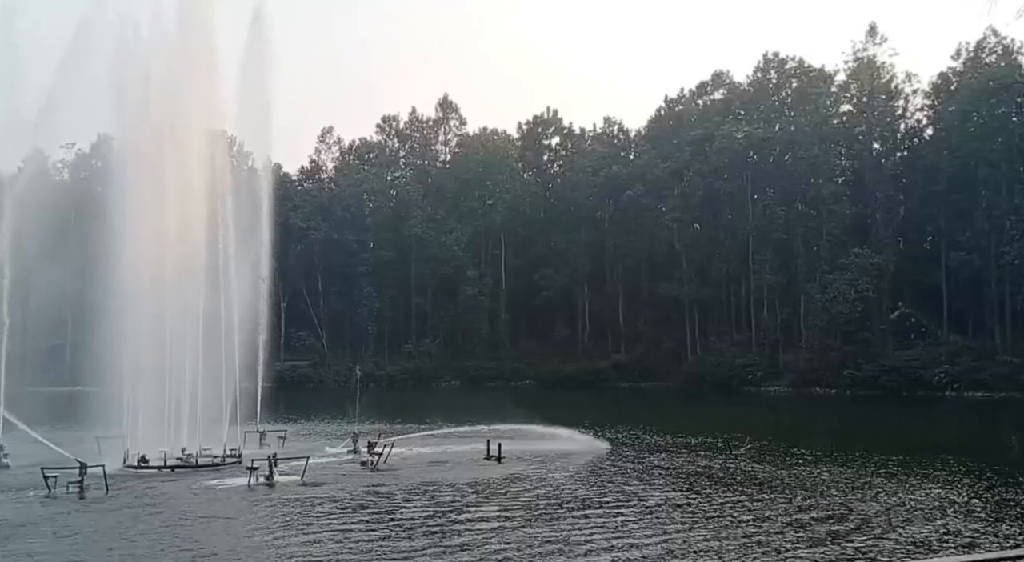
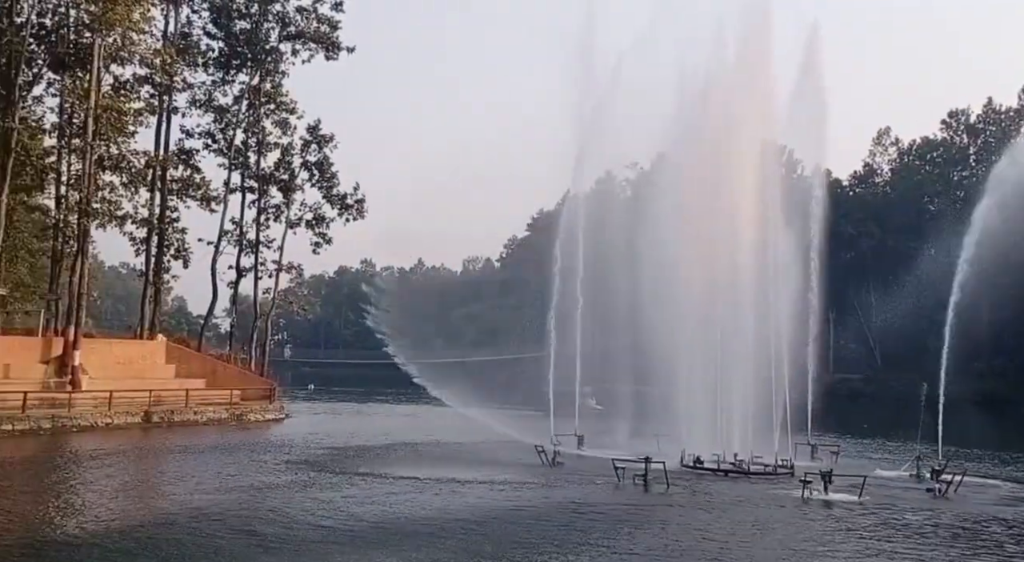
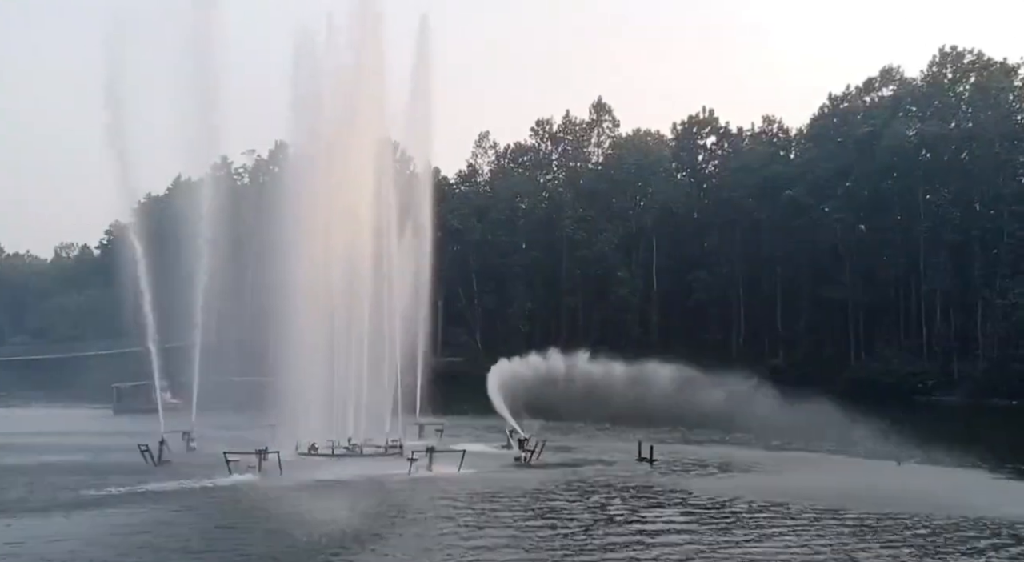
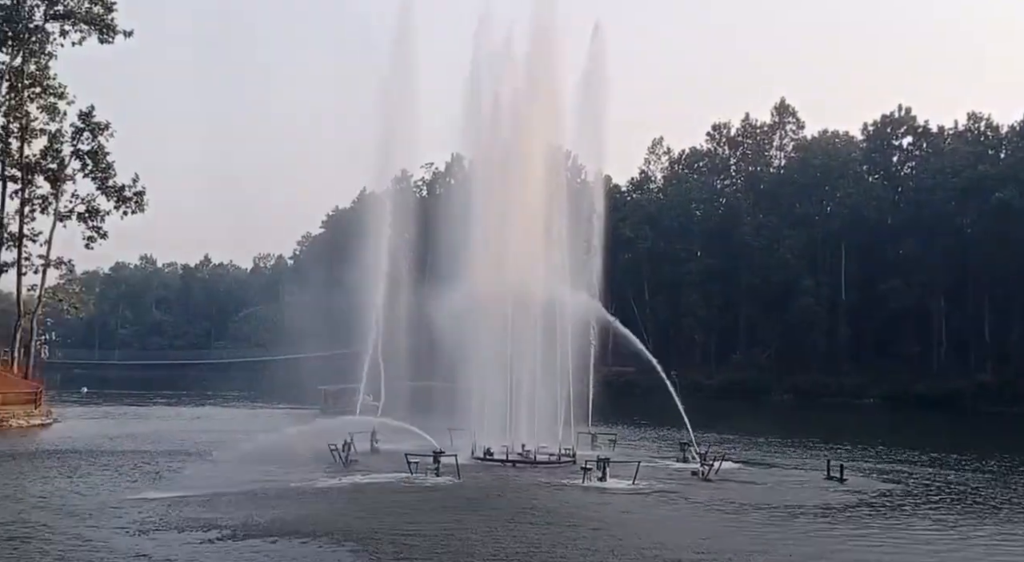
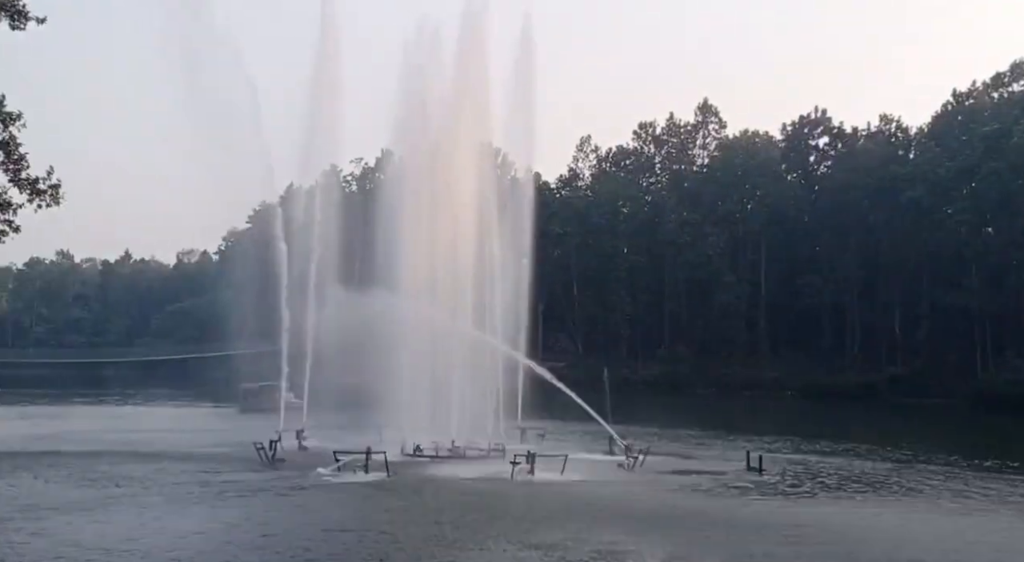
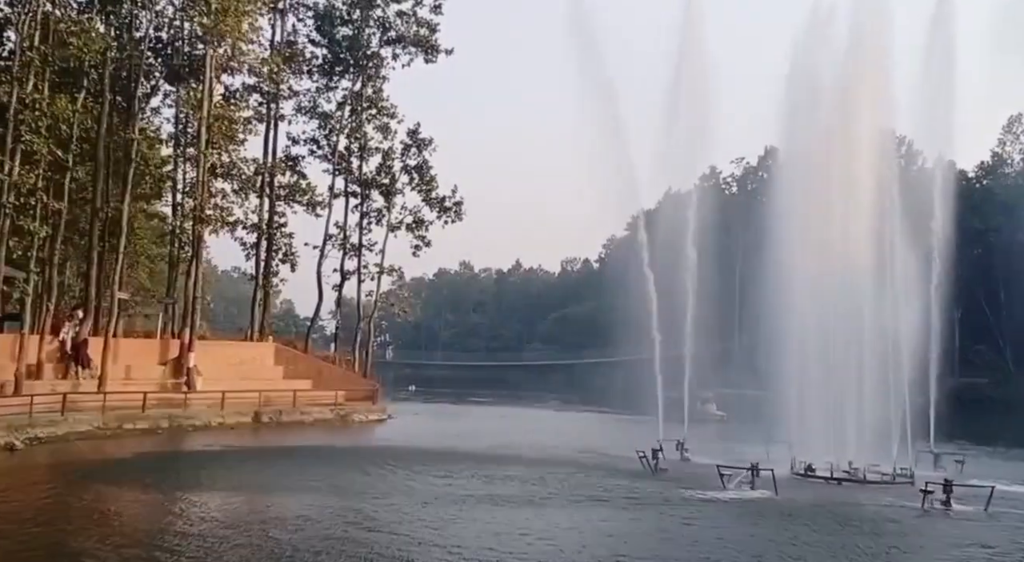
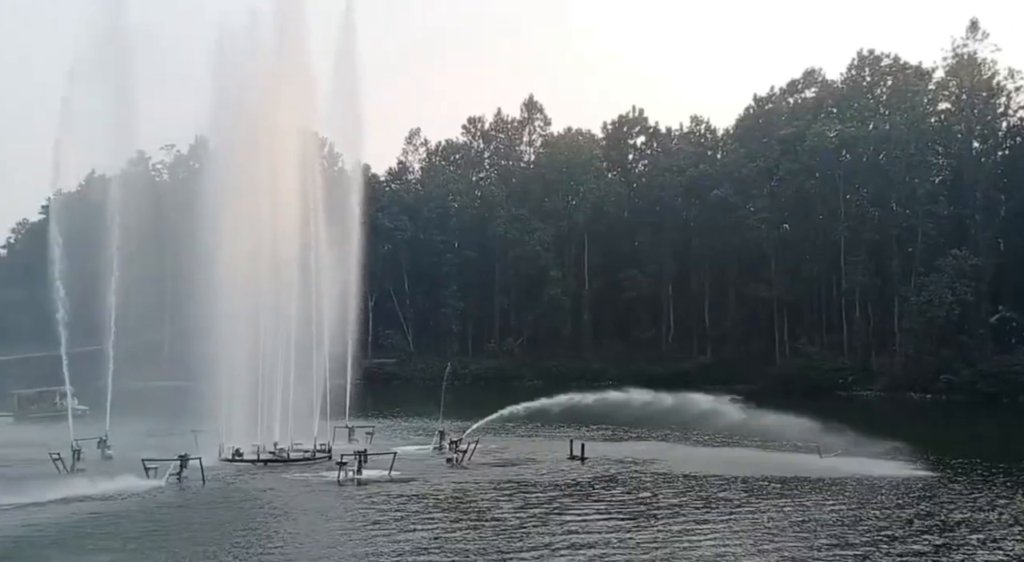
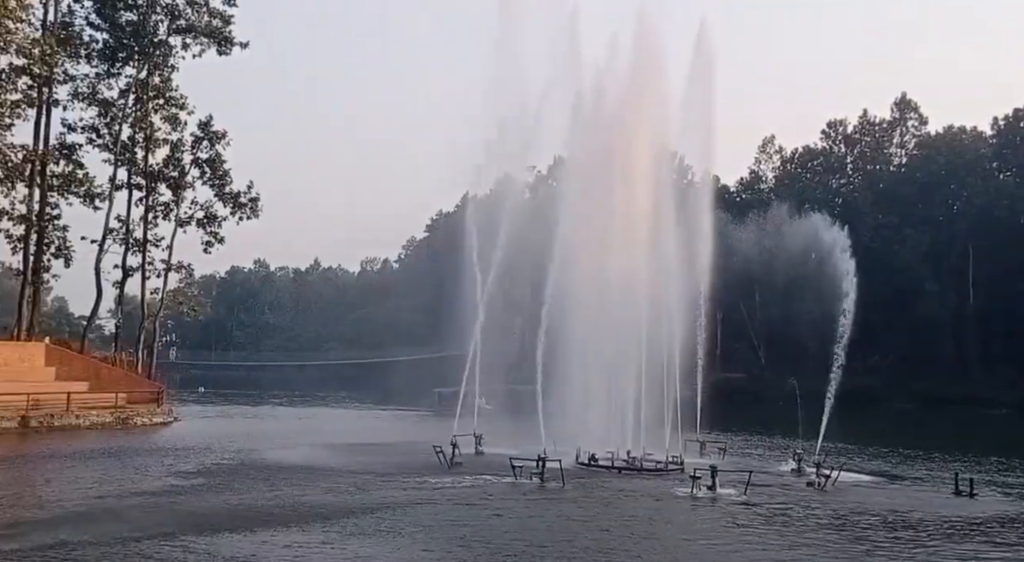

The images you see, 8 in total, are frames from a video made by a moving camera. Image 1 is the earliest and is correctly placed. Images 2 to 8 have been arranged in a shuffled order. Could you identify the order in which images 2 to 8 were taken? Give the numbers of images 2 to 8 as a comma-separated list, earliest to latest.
7, 3, 5, 4, 8, 2, 6
